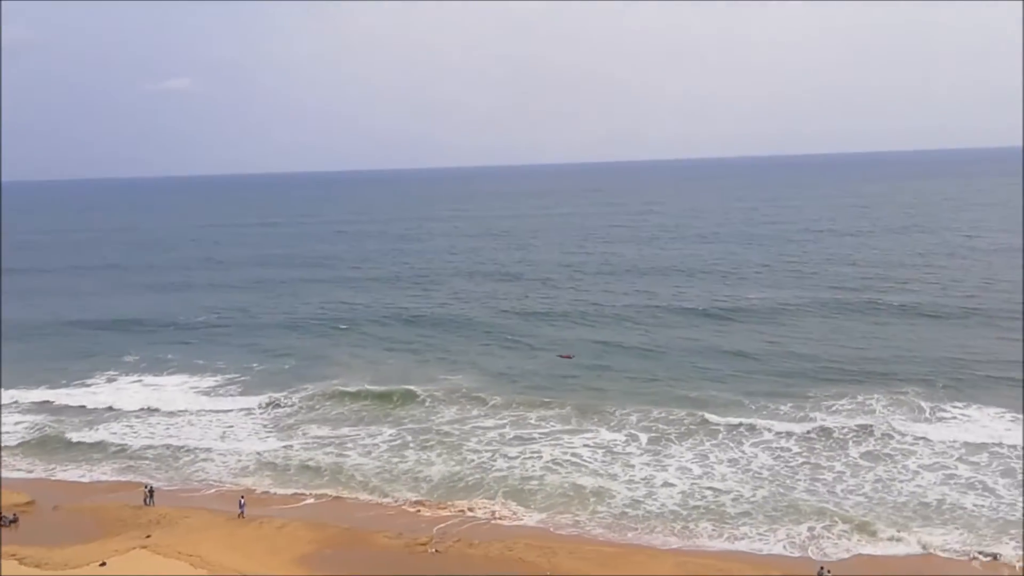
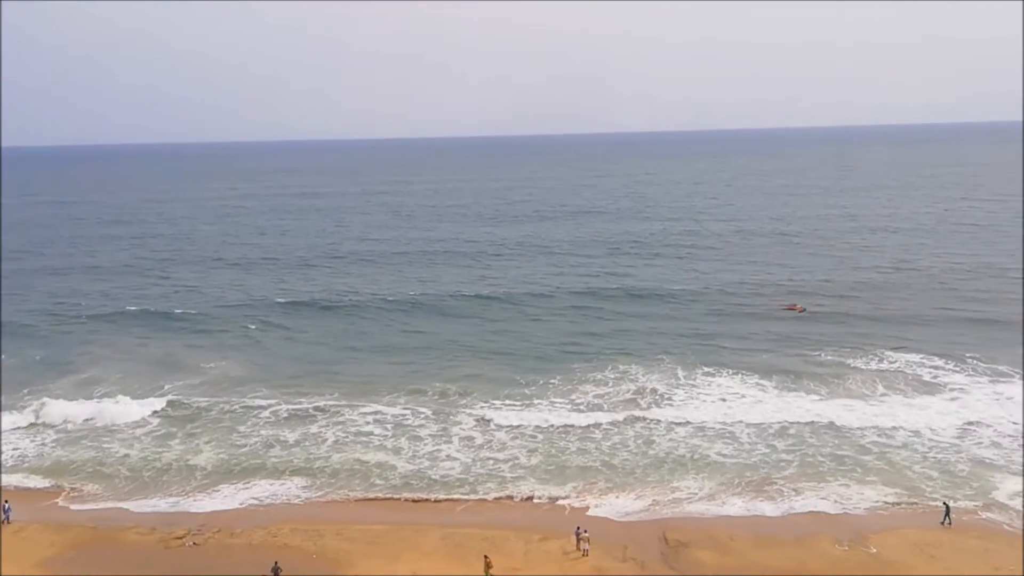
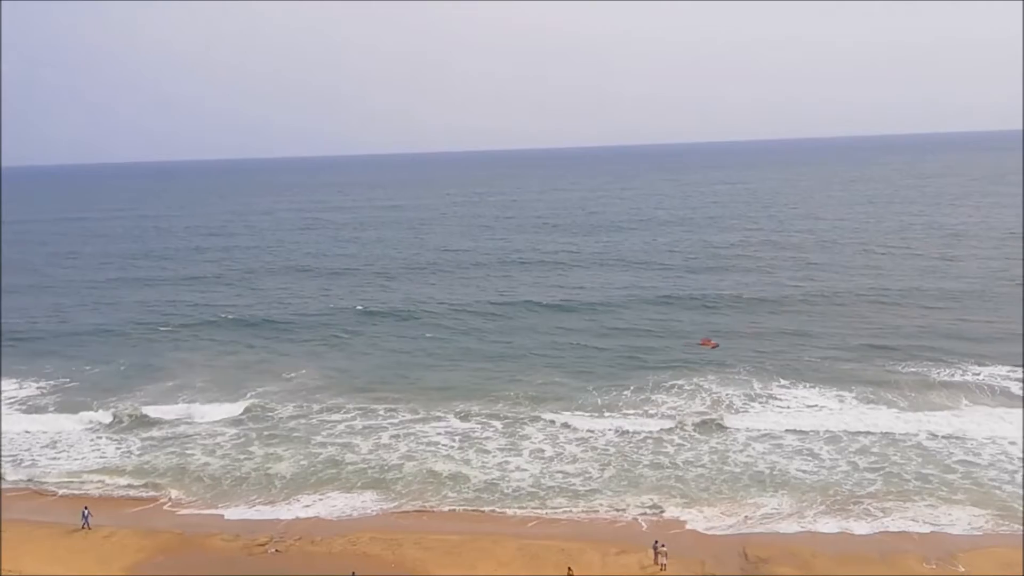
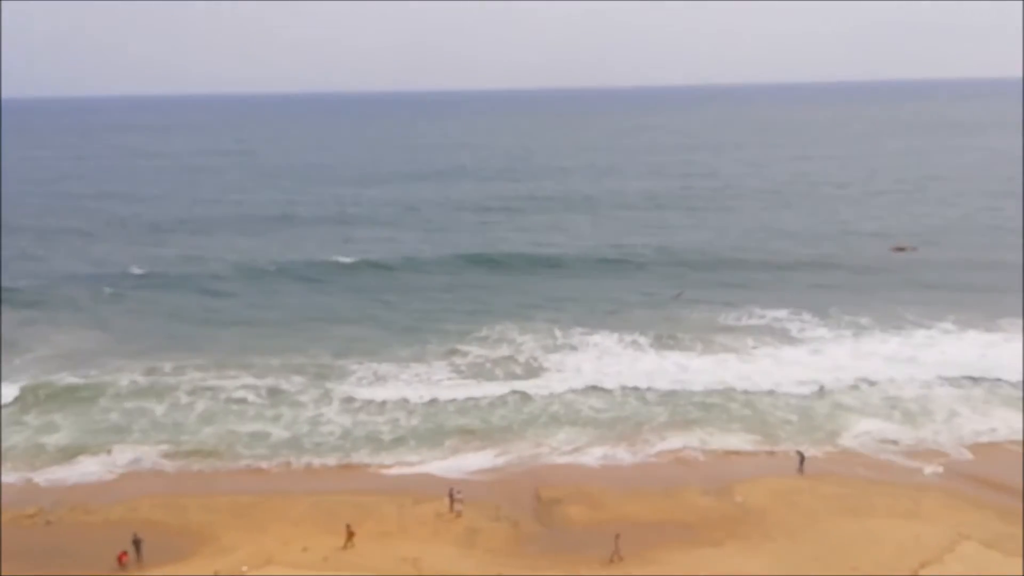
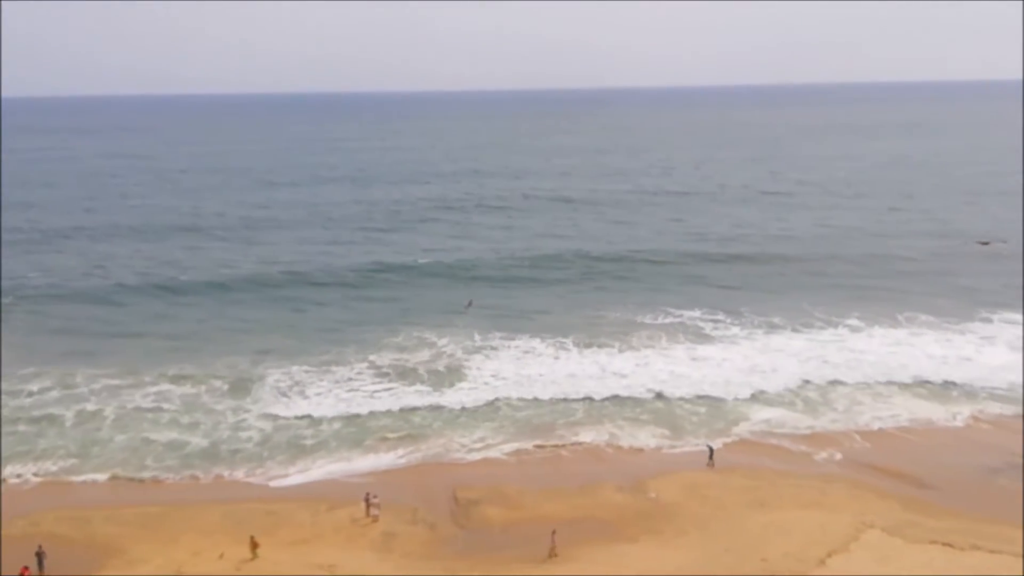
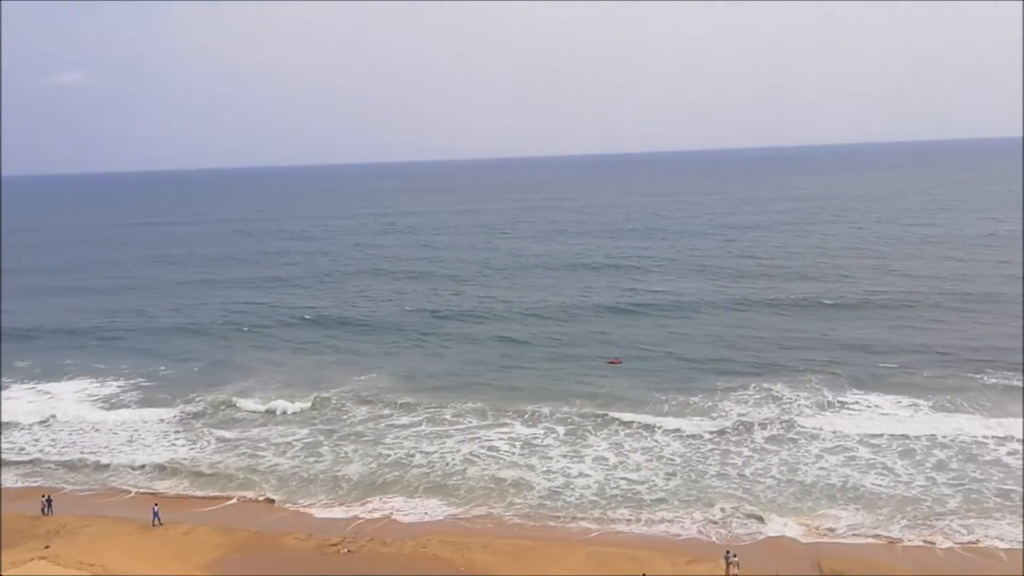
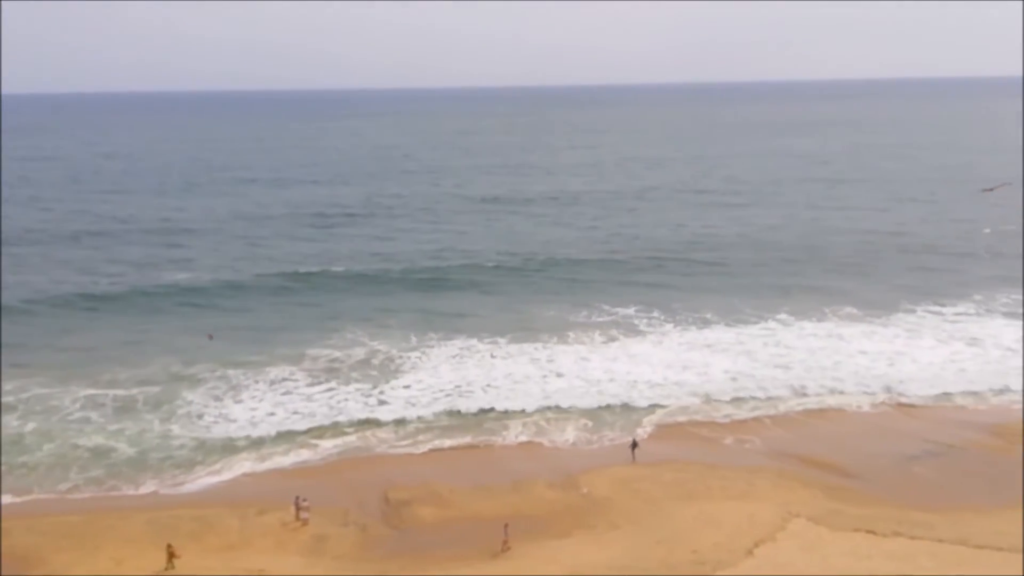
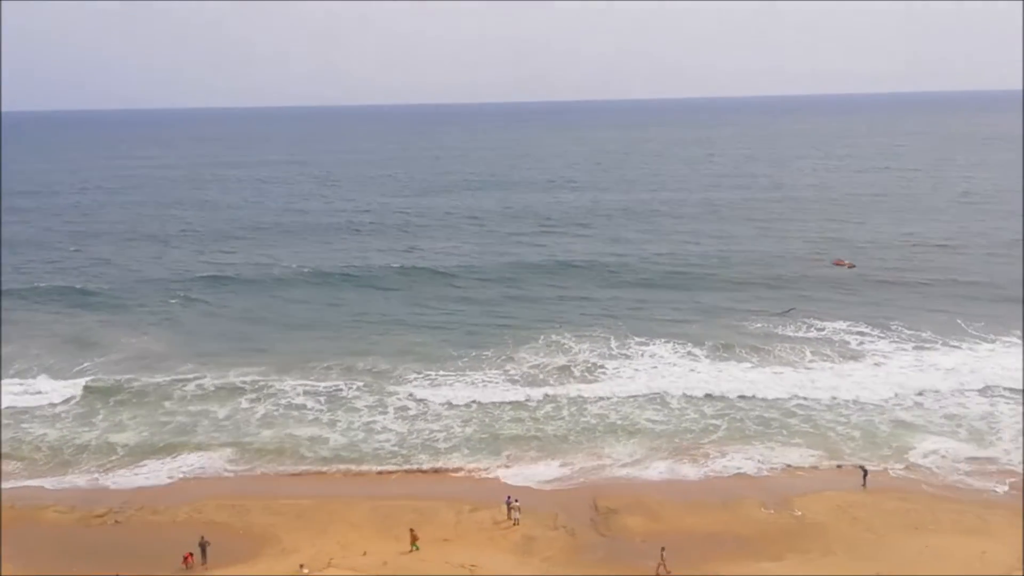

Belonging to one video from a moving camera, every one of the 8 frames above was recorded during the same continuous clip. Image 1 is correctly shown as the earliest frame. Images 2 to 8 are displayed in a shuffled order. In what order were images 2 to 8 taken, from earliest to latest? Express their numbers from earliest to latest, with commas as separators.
6, 3, 2, 8, 4, 5, 7
